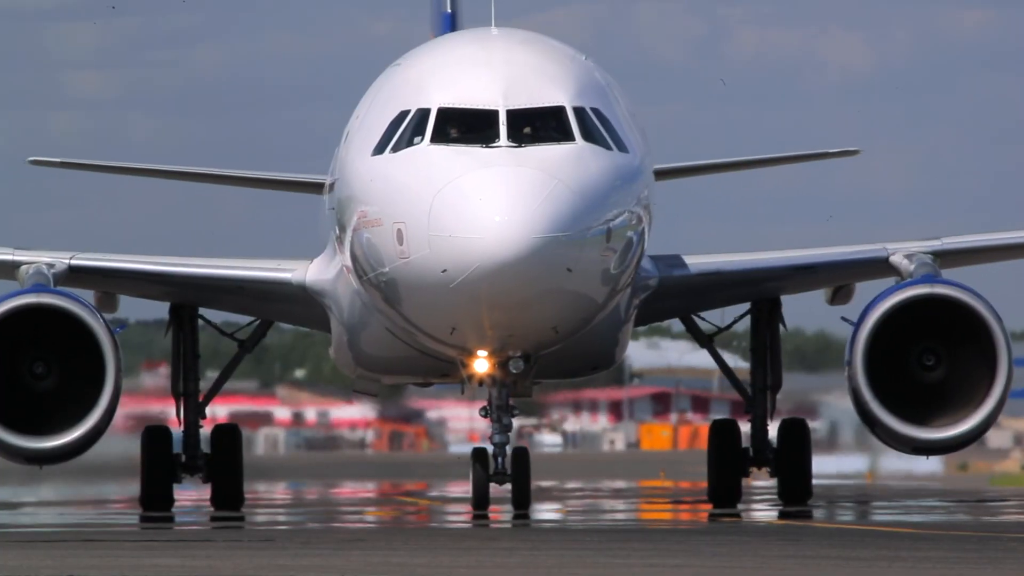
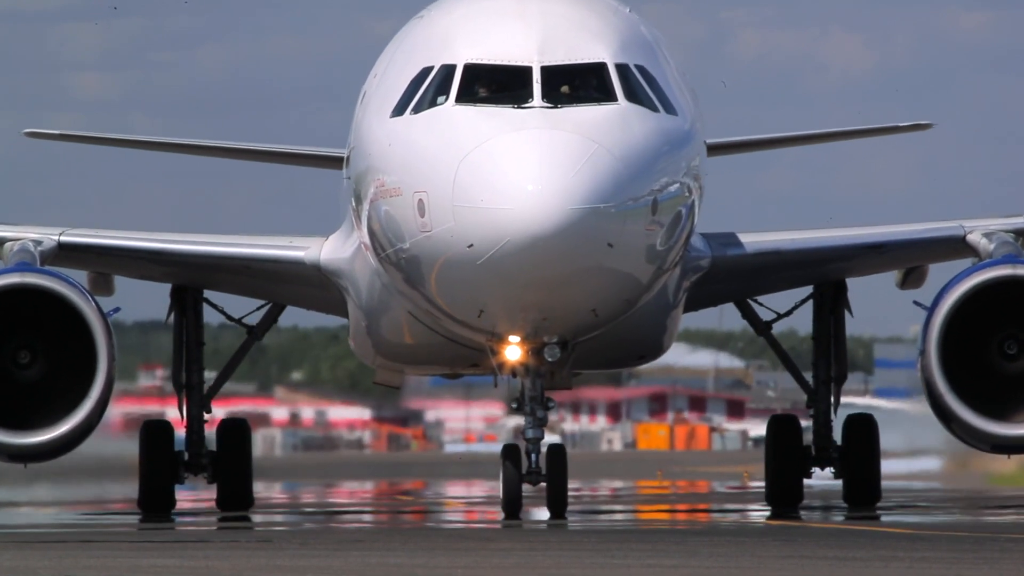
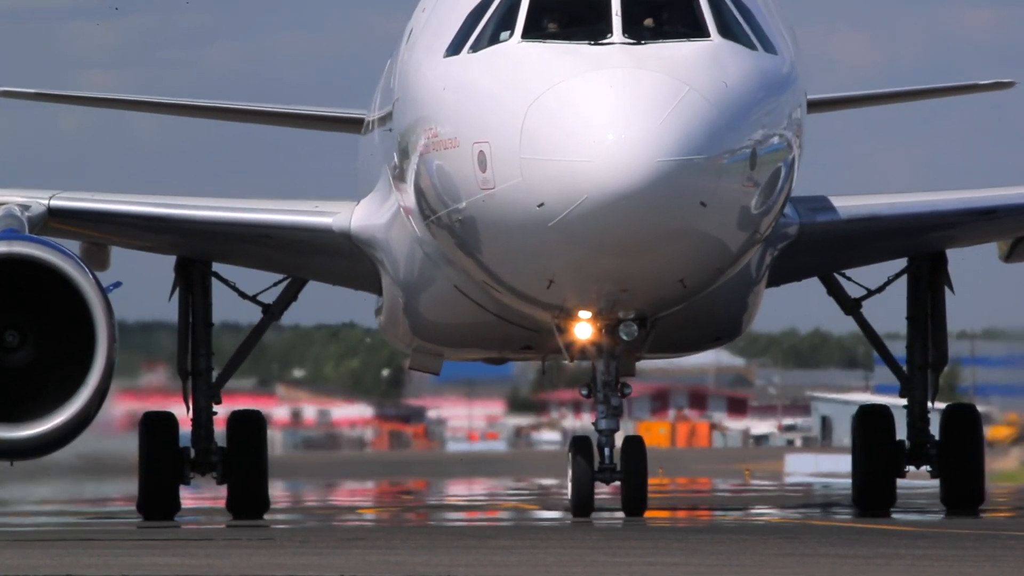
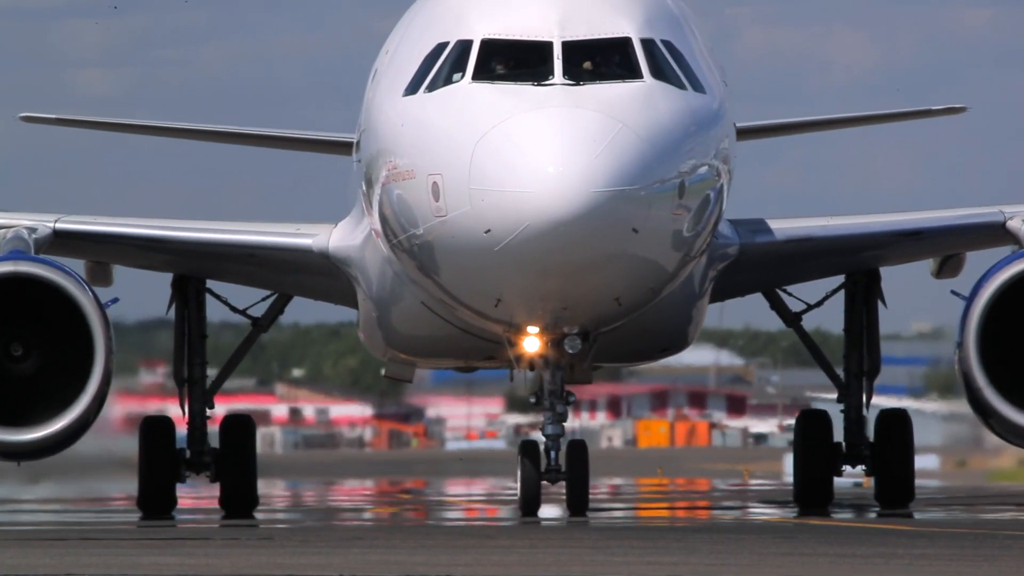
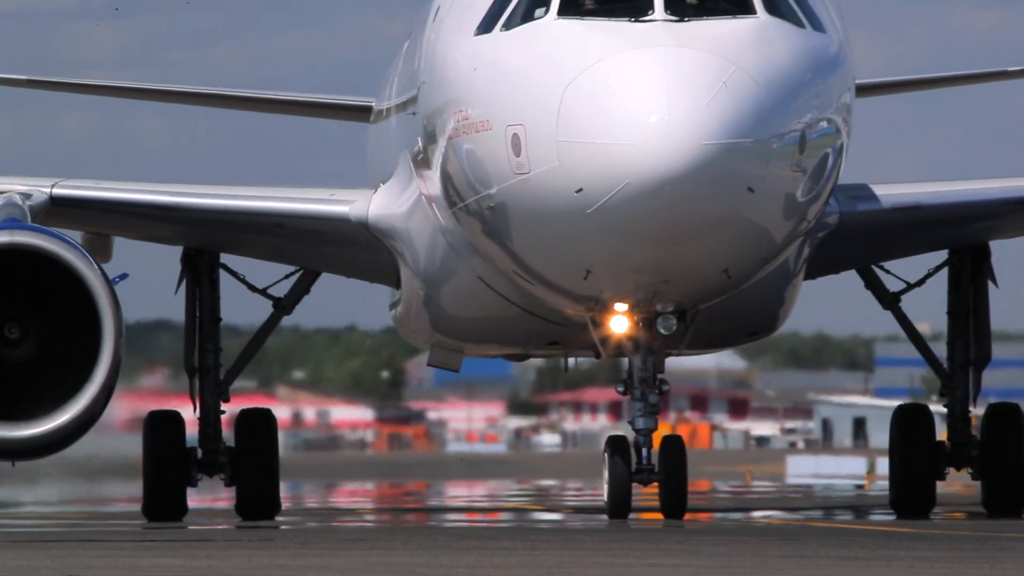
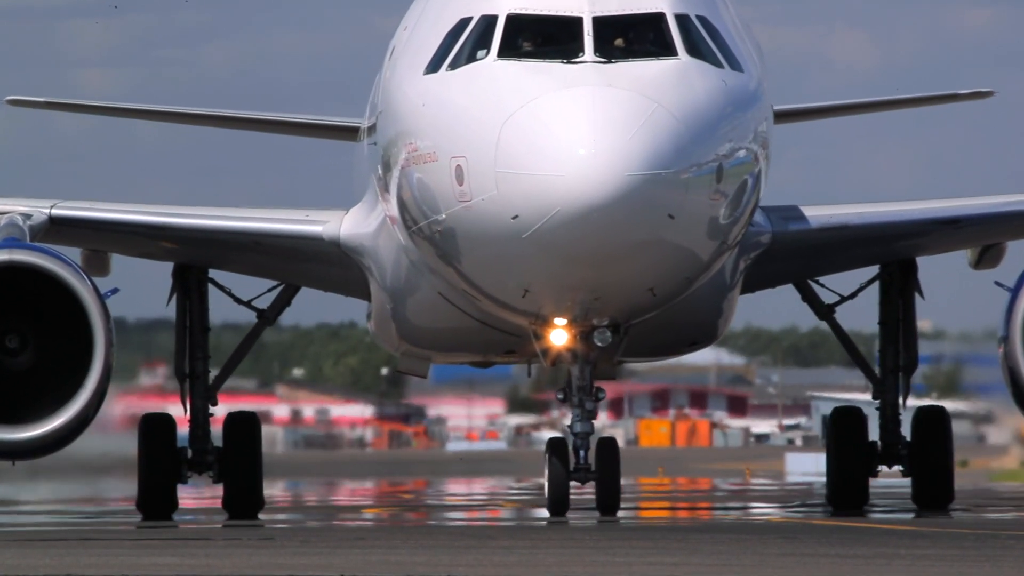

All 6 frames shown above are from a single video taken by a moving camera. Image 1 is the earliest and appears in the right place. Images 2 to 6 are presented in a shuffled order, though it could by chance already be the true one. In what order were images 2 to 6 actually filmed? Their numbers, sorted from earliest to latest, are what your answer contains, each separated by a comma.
2, 4, 6, 3, 5
